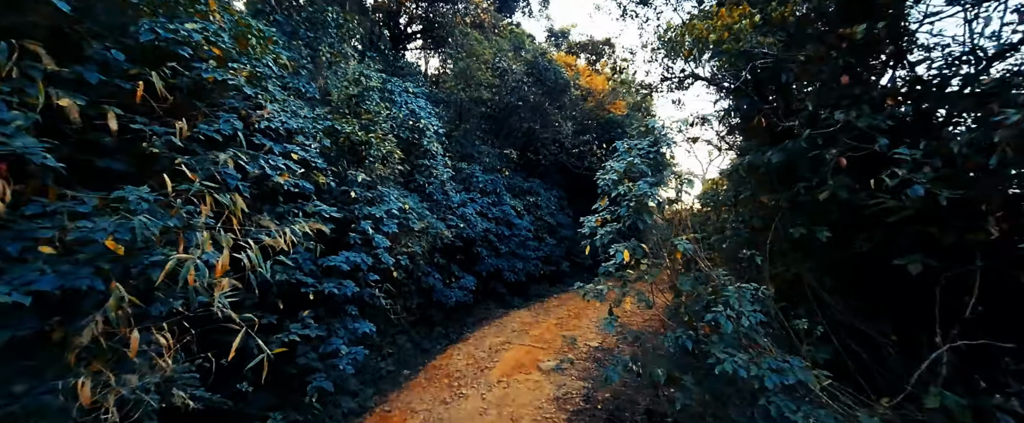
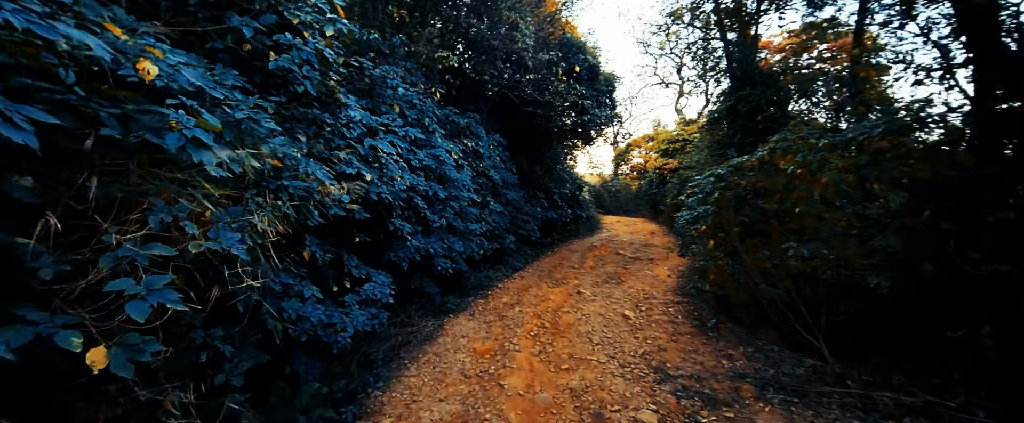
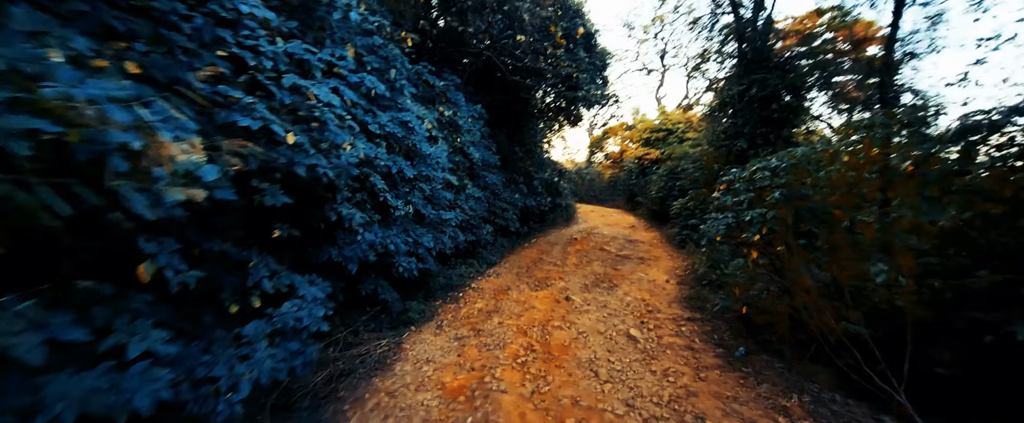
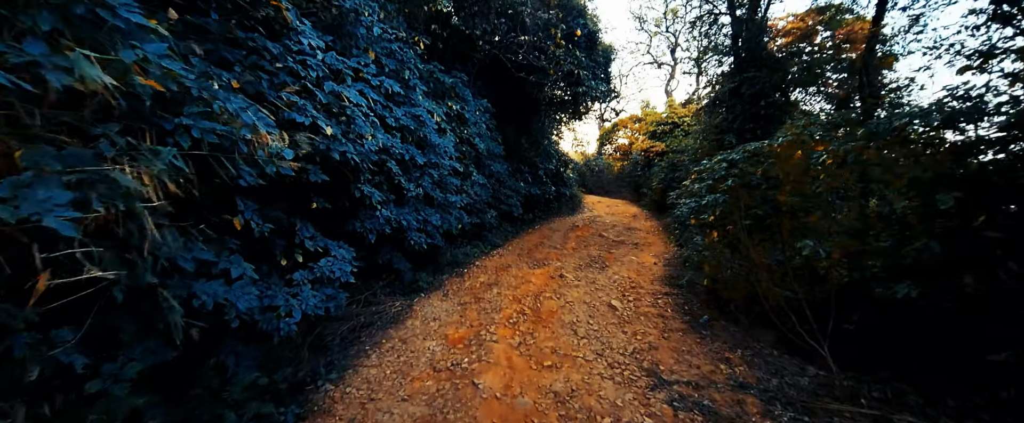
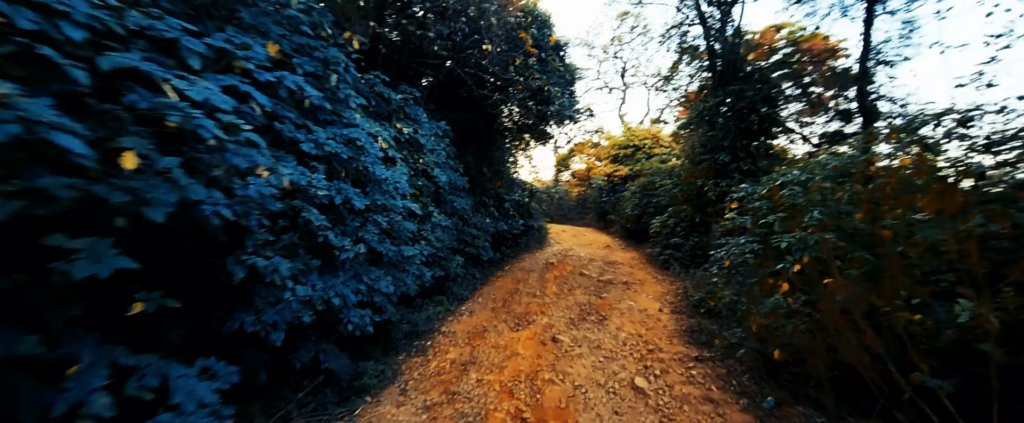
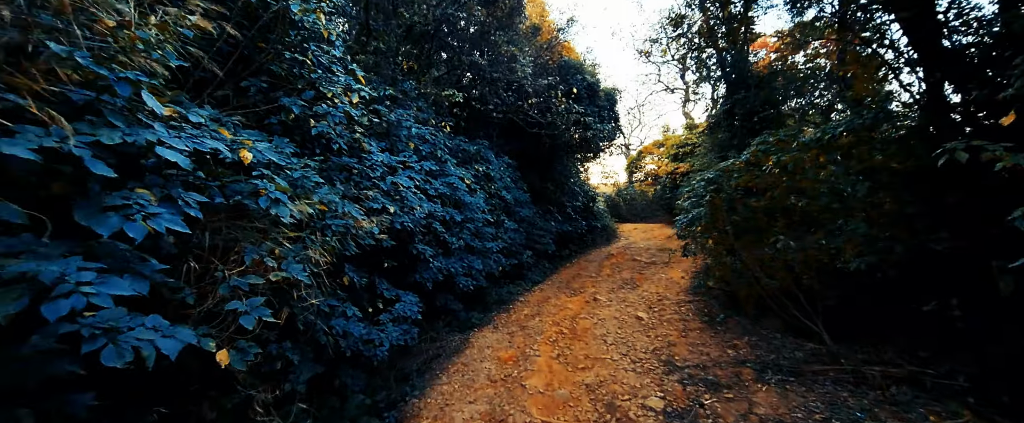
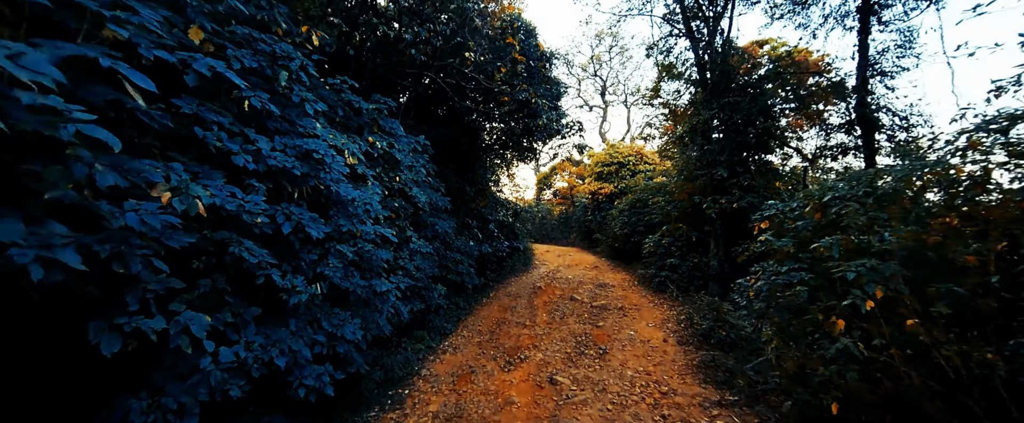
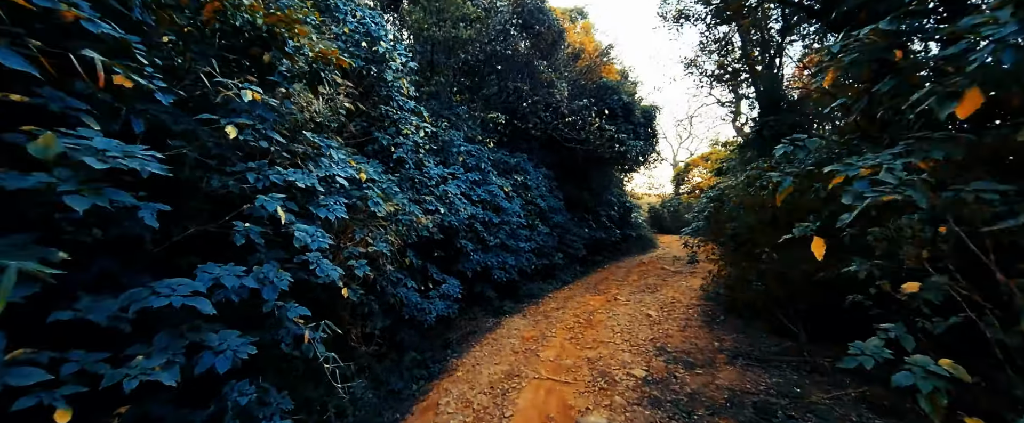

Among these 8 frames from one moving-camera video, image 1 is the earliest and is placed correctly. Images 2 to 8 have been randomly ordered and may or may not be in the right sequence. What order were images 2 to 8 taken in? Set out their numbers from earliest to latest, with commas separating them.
8, 6, 2, 4, 3, 5, 7
